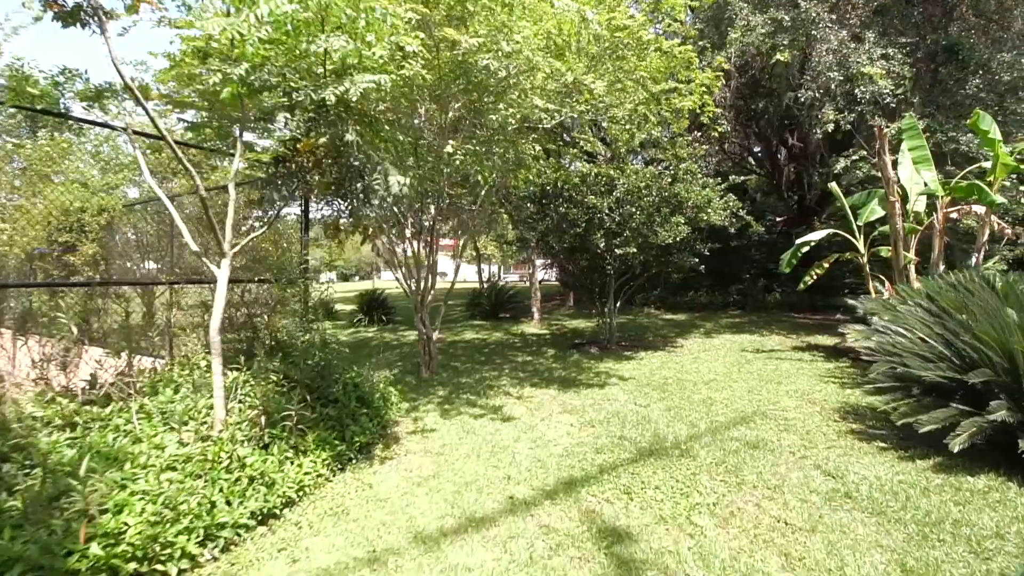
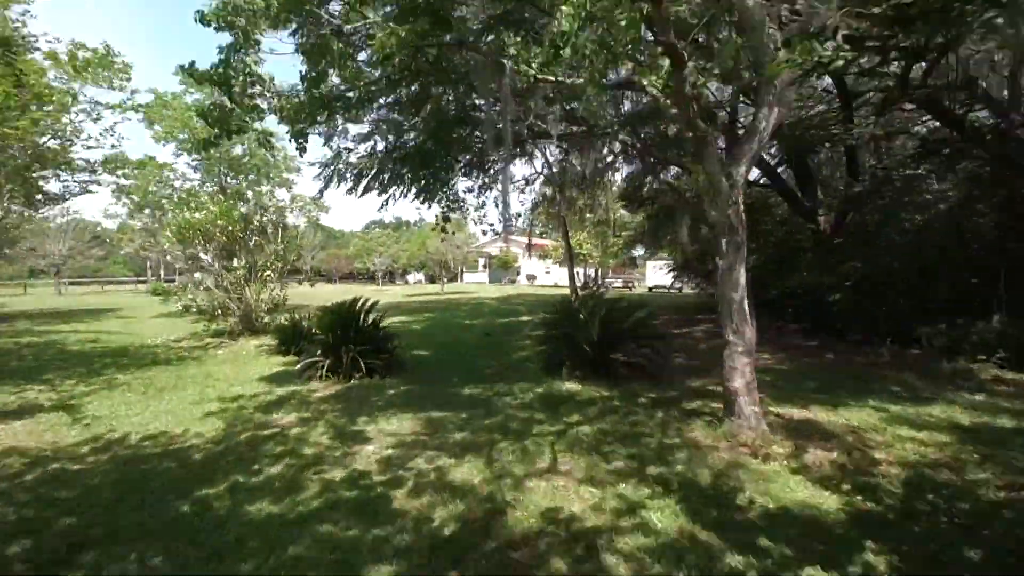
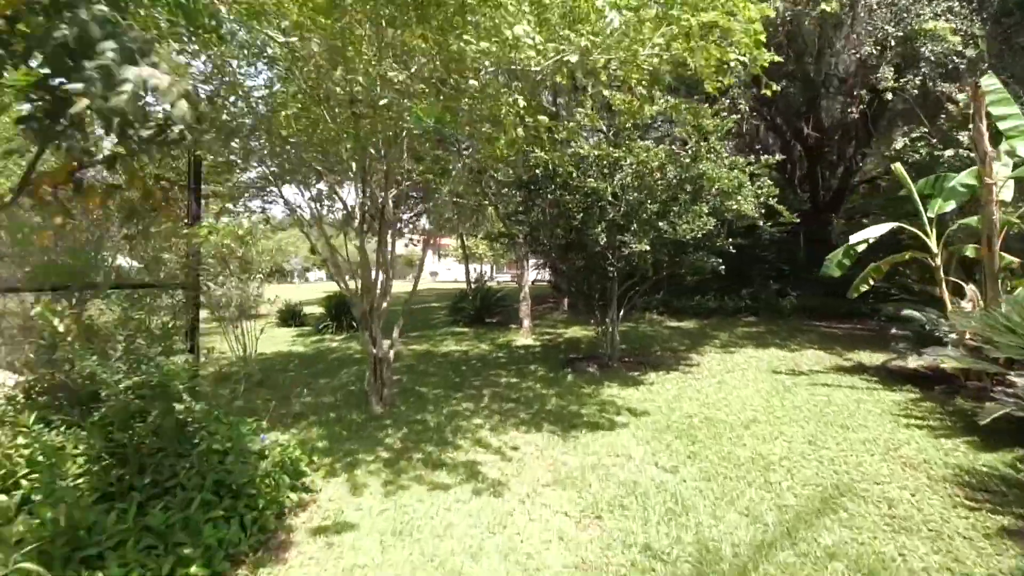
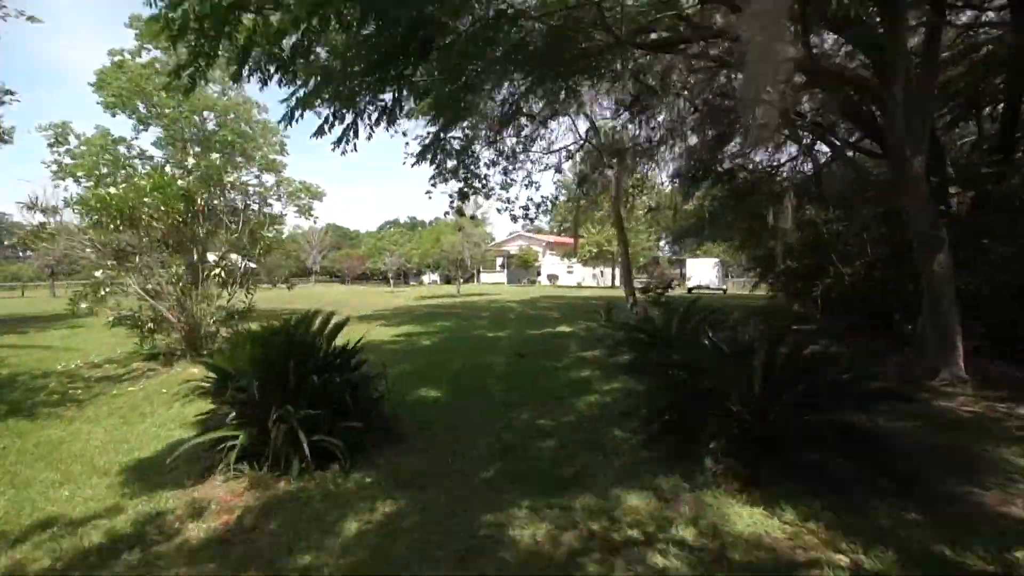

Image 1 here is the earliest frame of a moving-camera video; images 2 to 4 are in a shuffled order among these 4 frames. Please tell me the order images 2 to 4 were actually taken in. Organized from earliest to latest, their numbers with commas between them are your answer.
3, 2, 4
